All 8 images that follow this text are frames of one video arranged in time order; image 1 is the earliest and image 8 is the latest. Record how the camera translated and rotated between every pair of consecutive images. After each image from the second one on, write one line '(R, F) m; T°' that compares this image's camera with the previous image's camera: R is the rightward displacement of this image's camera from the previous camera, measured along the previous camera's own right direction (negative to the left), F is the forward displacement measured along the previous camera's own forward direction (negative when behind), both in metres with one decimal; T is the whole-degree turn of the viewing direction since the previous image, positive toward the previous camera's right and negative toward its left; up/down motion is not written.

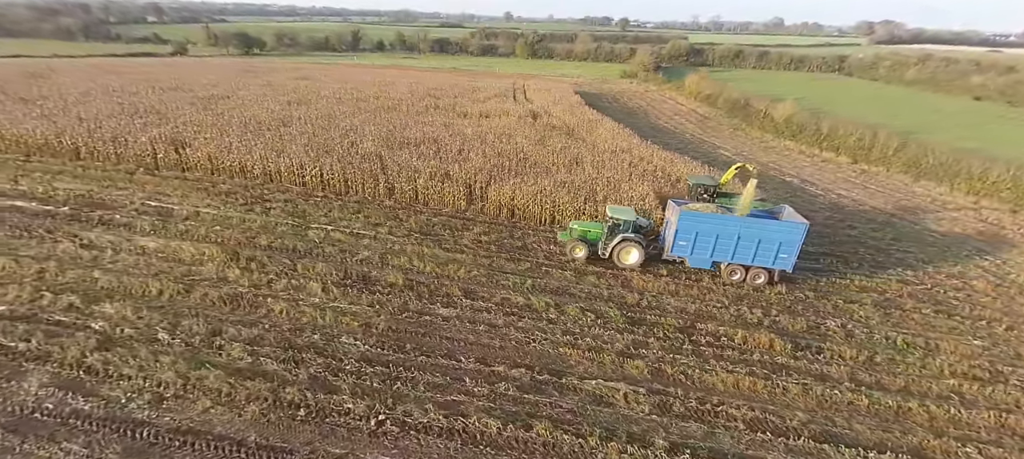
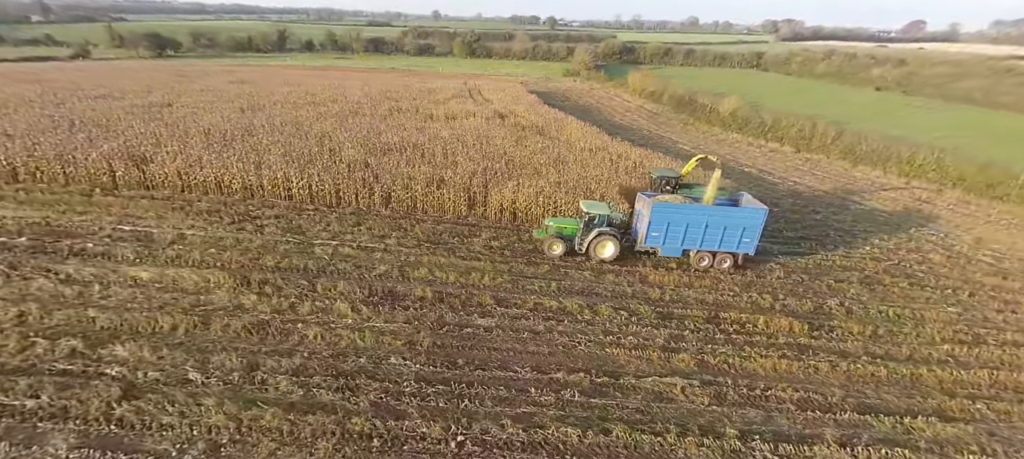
(-1.6, +0.2) m; +7°
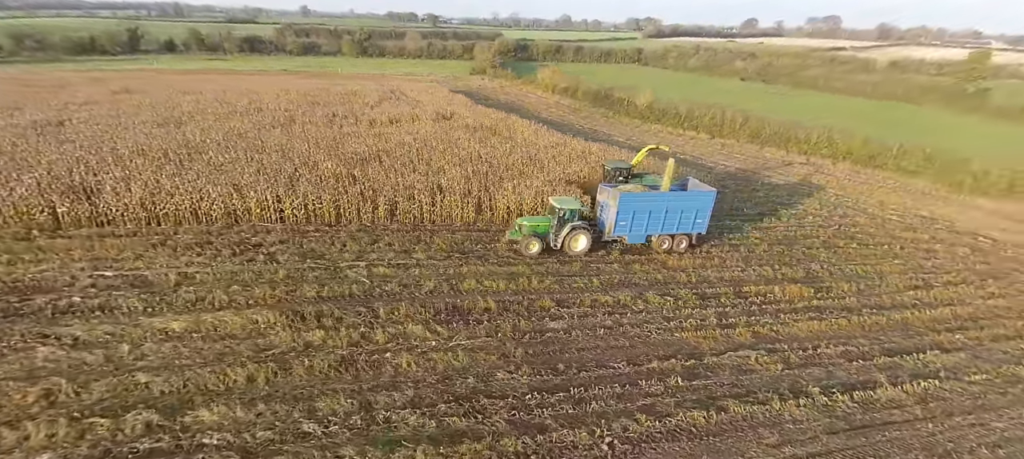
(-2.7, +0.3) m; +12°
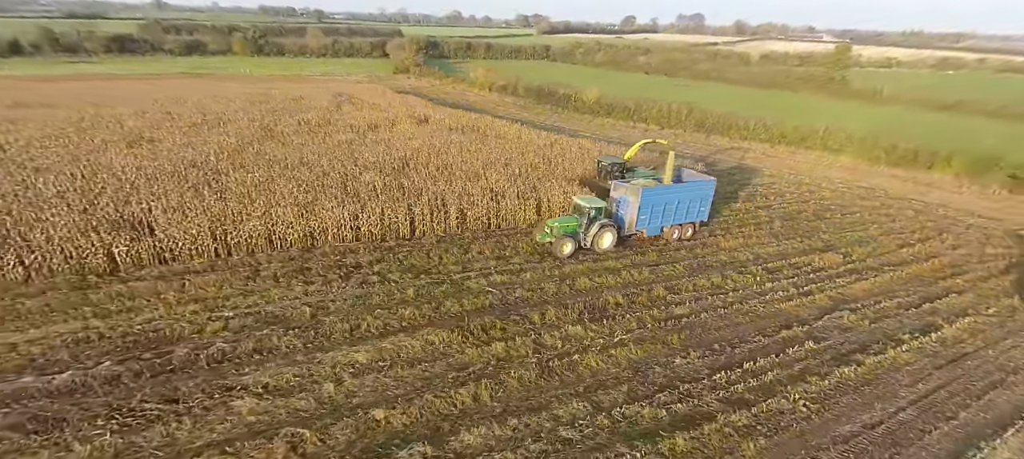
(-3.9, +0.1) m; +11°
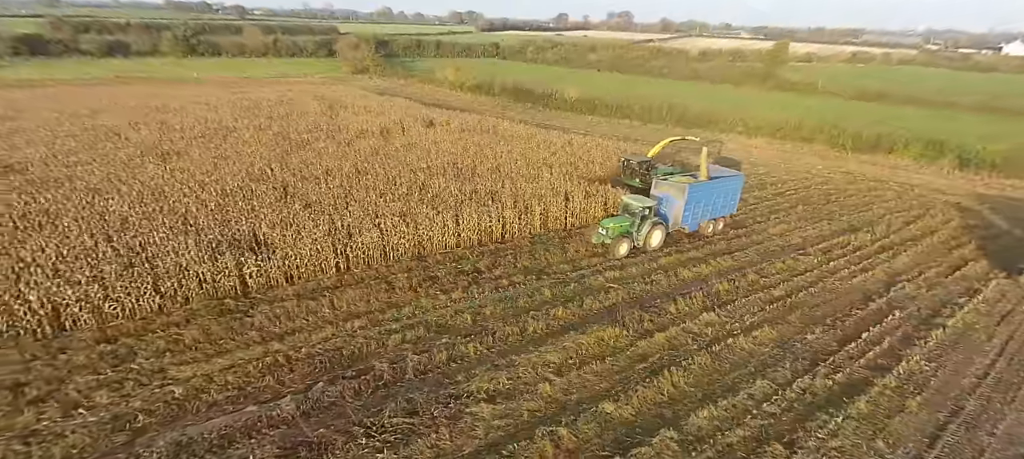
(-3.3, -0.1) m; +7°
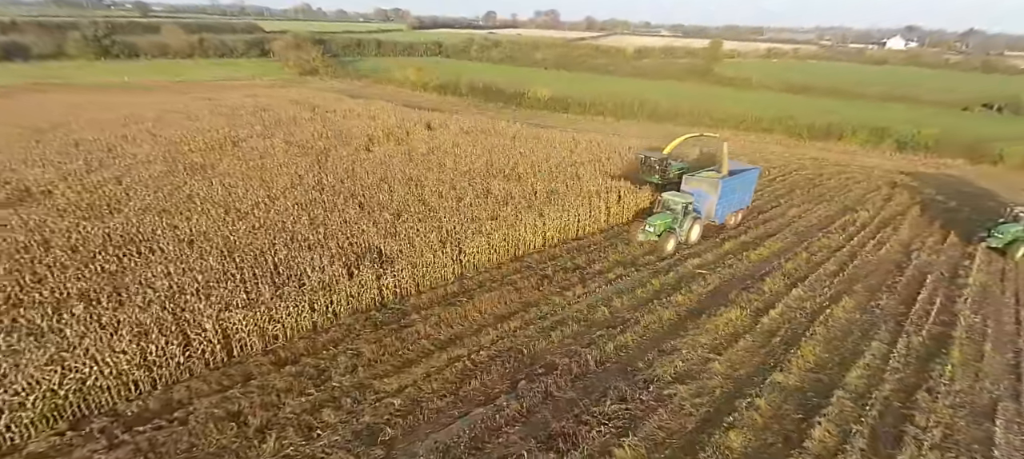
(-3.2, -0.2) m; +7°
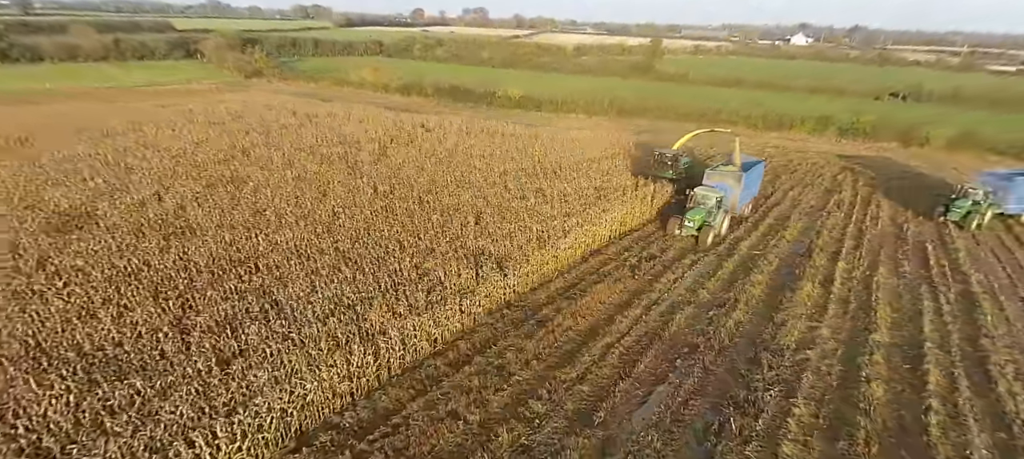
(-3.0, -0.2) m; +7°
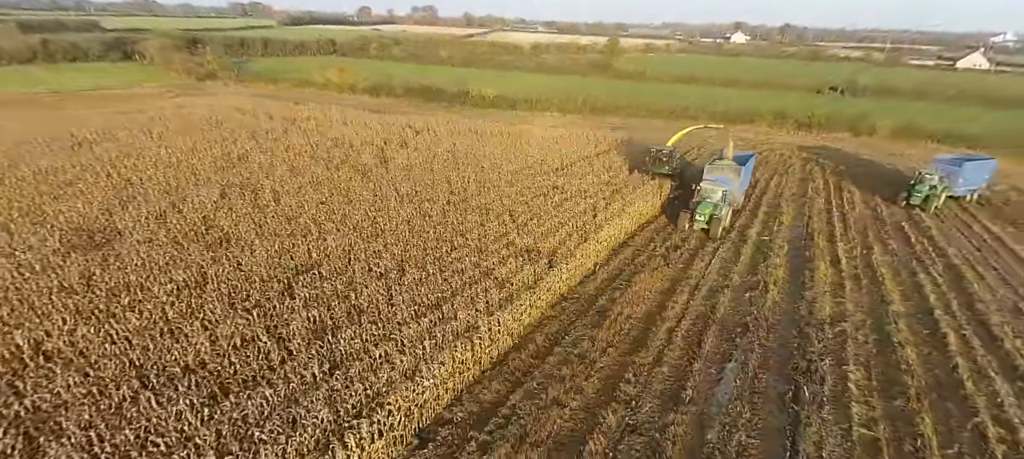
(-1.7, -0.2) m; +5°
